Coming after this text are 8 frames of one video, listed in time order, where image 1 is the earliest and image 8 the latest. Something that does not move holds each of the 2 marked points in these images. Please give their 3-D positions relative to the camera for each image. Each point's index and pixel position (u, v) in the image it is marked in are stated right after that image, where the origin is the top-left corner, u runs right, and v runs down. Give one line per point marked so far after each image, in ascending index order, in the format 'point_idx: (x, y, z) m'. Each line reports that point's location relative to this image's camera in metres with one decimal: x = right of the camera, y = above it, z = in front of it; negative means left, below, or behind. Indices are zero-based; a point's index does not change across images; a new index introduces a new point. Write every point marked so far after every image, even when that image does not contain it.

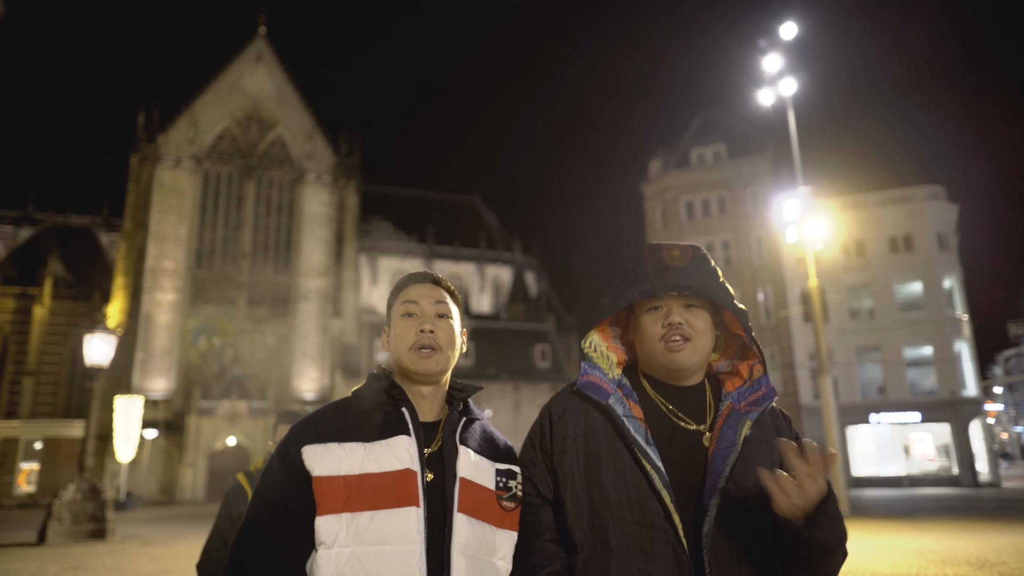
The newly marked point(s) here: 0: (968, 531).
0: (+10.1, -5.3, +14.8) m
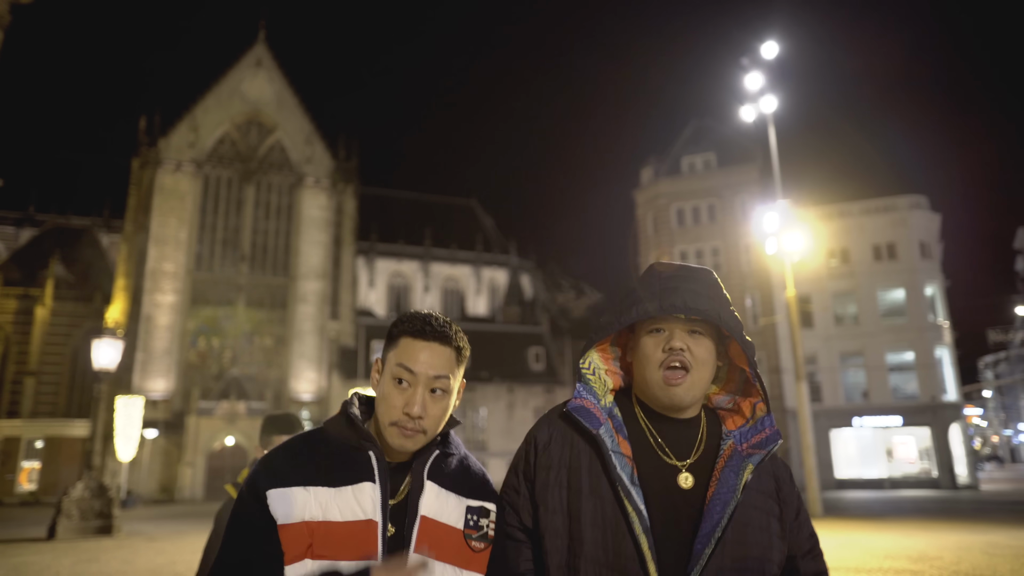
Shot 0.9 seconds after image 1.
0: (+9.9, -5.6, +15.5) m
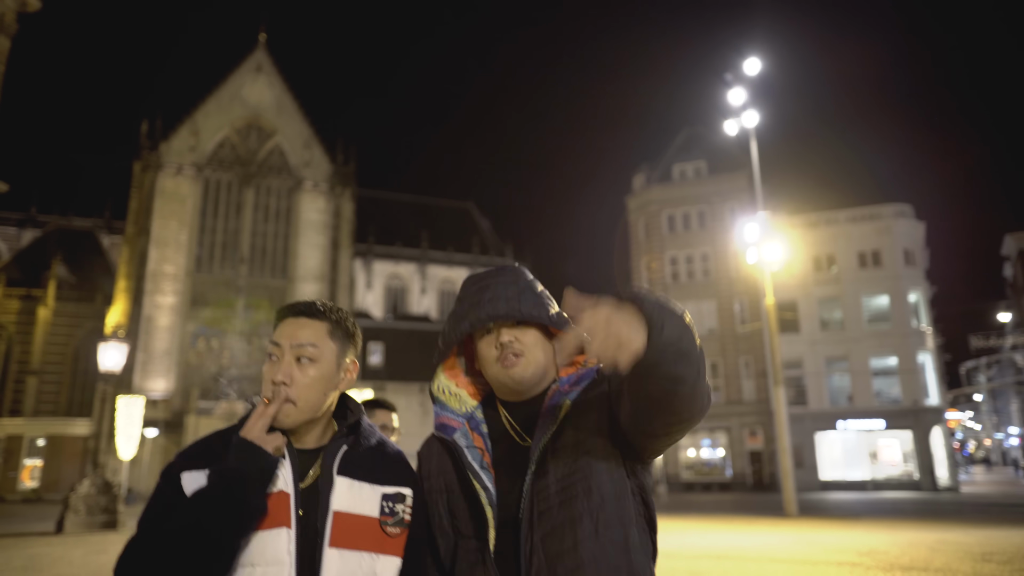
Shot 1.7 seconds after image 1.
0: (+9.6, -5.8, +16.2) m
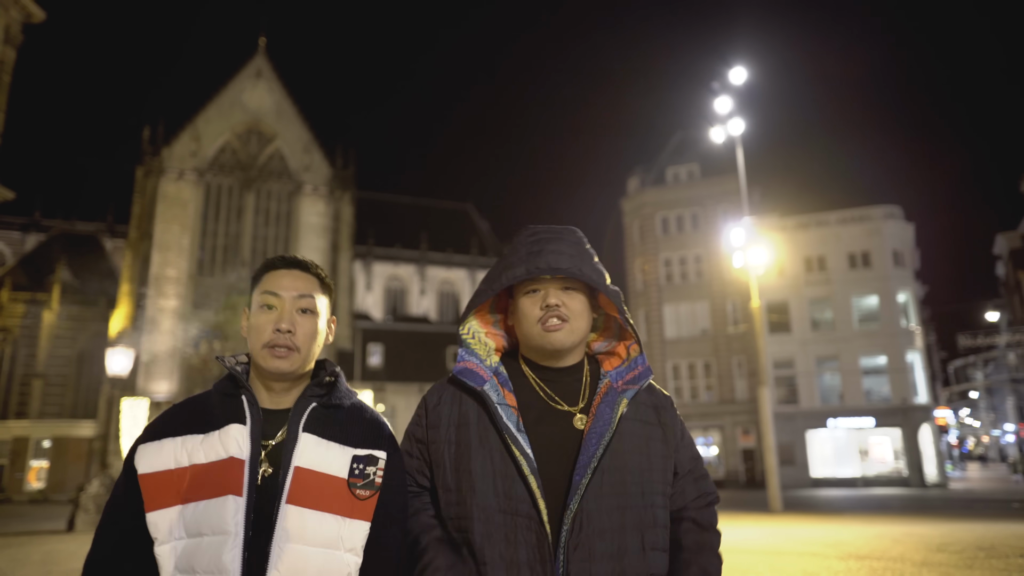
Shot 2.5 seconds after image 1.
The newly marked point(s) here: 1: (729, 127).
0: (+9.4, -5.9, +16.8) m
1: (+6.2, +4.7, +19.2) m
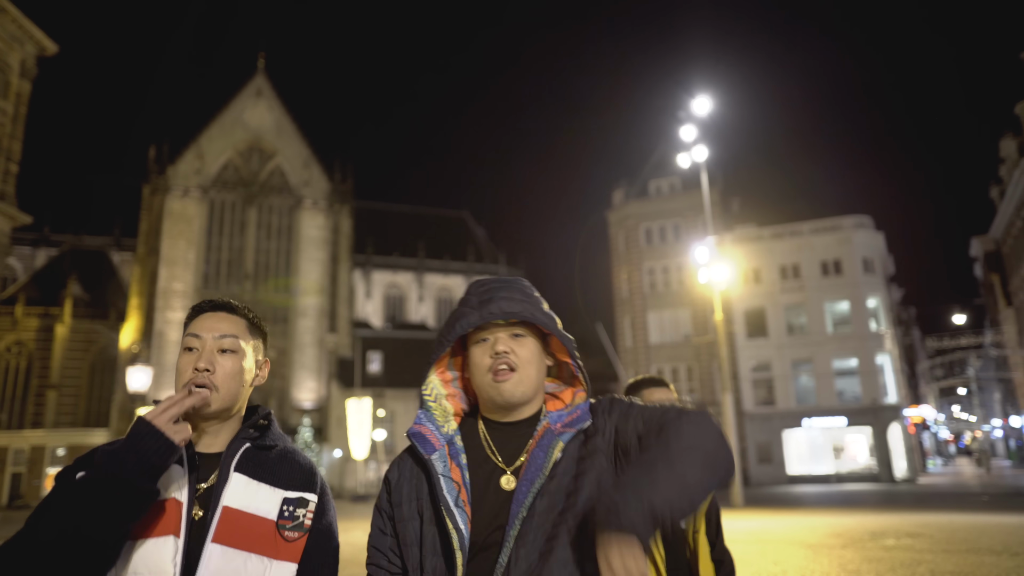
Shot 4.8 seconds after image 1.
0: (+9.0, -6.3, +18.4) m
1: (+5.7, +4.2, +20.8) m
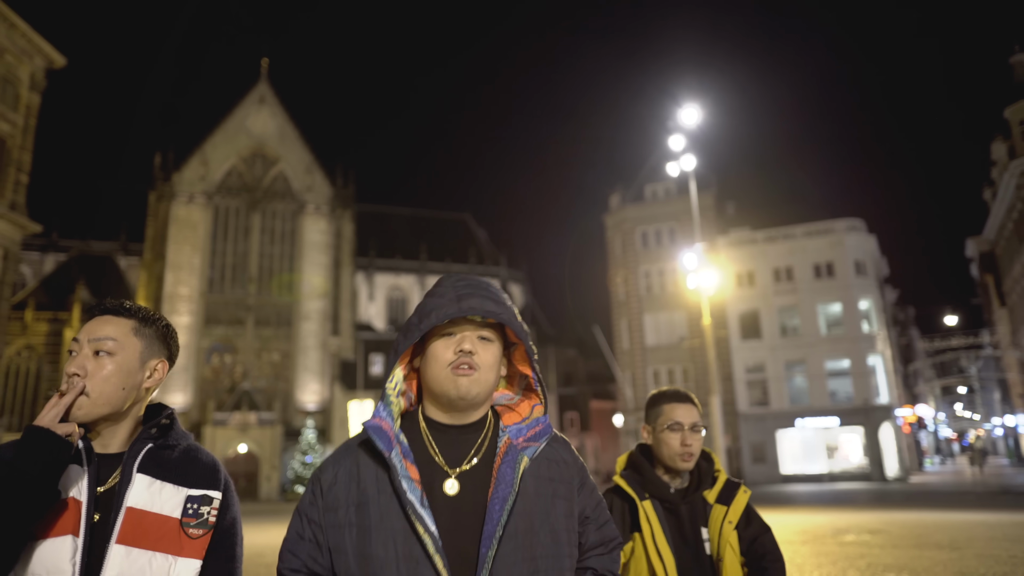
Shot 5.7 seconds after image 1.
0: (+8.8, -6.4, +19.0) m
1: (+5.5, +4.1, +21.4) m
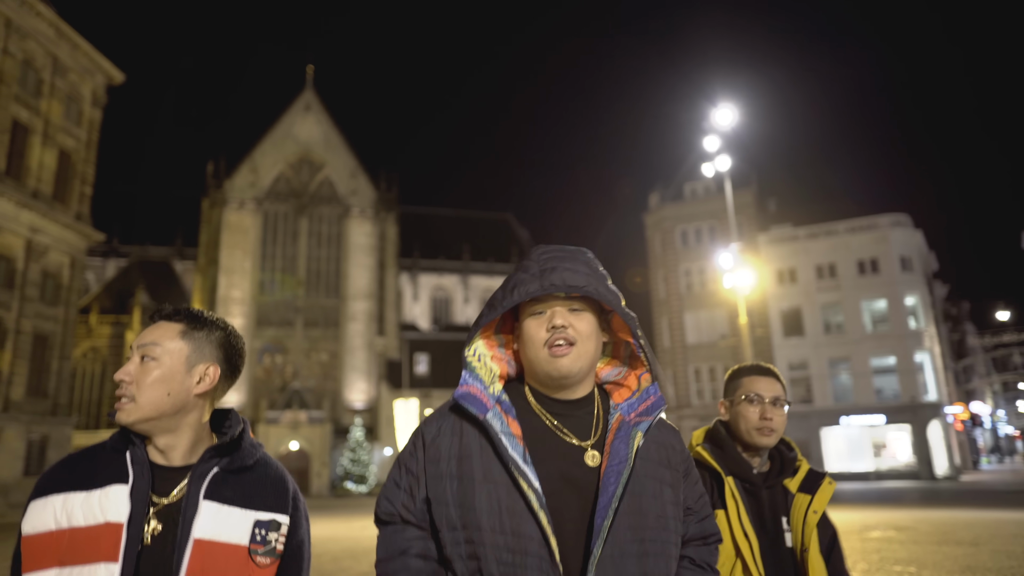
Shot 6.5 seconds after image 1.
0: (+10.0, -6.4, +19.0) m
1: (+6.7, +4.1, +21.6) m
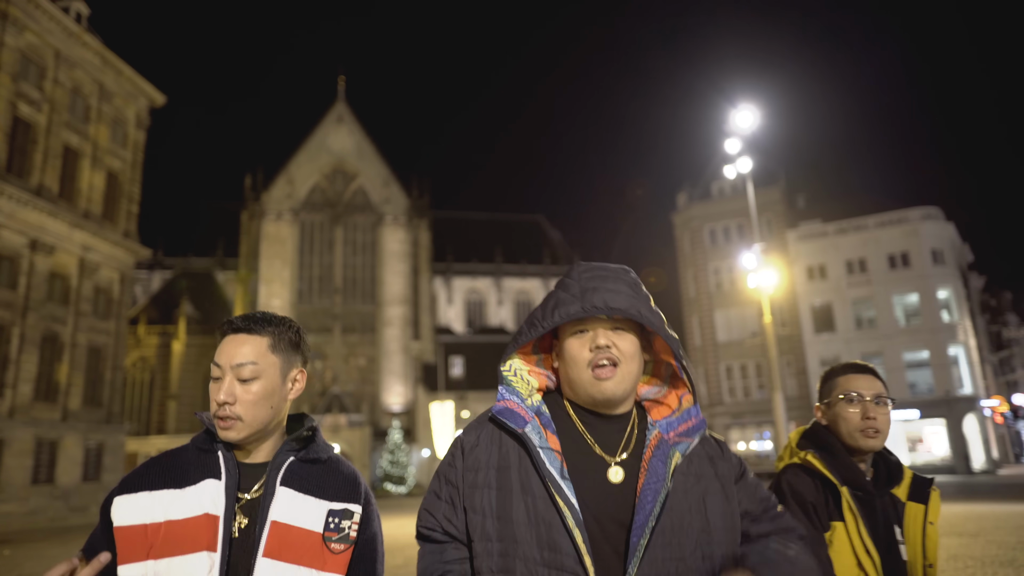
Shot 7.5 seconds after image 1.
0: (+11.1, -6.4, +19.3) m
1: (+7.6, +4.0, +22.0) m
